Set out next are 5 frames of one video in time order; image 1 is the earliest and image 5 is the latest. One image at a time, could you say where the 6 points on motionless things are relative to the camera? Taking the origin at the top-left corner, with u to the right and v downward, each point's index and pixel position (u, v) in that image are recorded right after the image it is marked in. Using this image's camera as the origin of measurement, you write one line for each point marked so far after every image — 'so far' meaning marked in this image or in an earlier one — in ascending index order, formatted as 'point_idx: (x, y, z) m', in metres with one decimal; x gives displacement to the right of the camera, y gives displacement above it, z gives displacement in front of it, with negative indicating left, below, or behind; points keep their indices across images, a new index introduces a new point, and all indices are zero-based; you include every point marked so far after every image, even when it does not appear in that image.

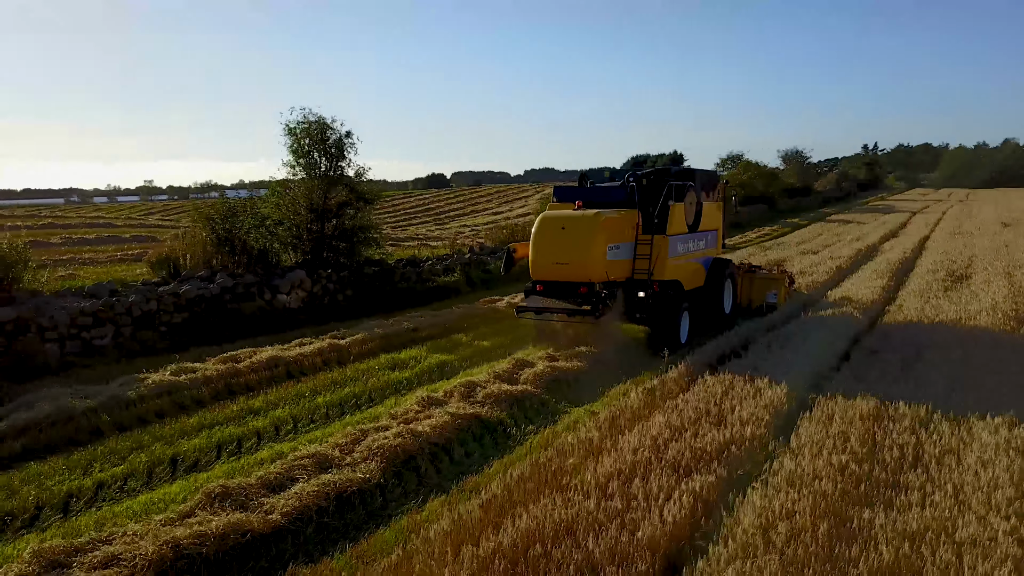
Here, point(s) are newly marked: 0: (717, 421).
0: (+1.4, -0.9, +5.5) m
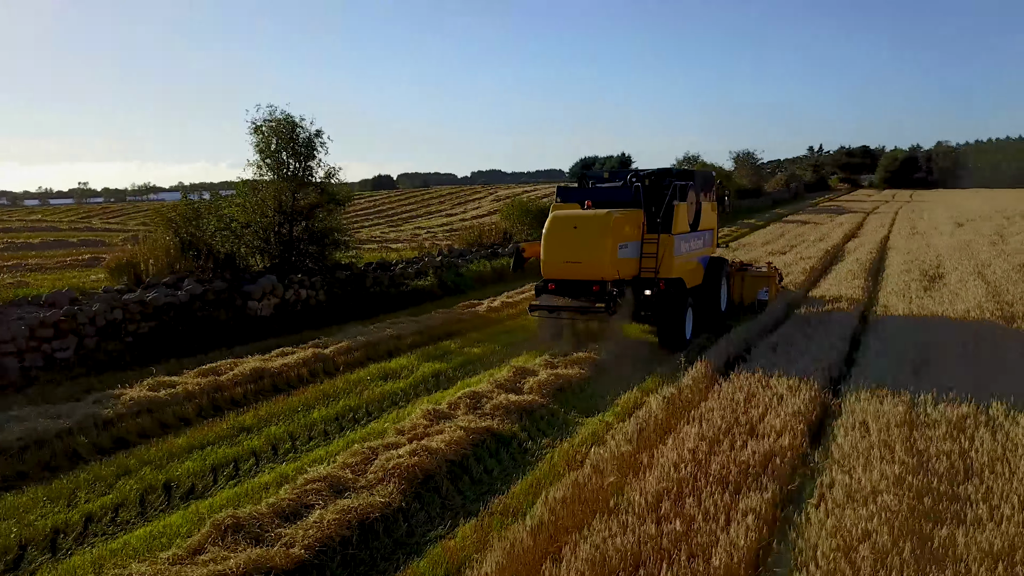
0: (+1.5, -0.9, +5.2) m
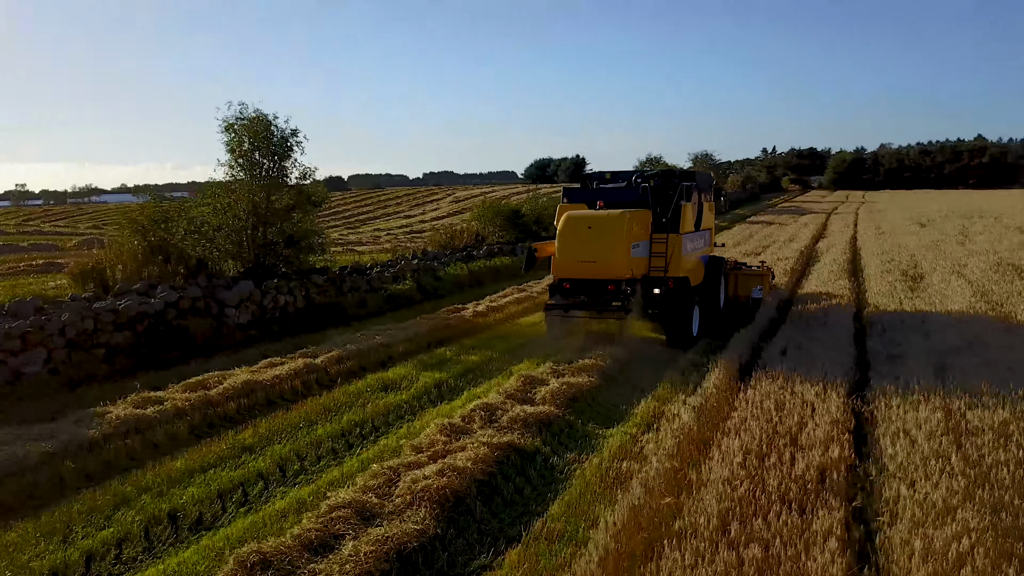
0: (+1.7, -0.9, +5.0) m
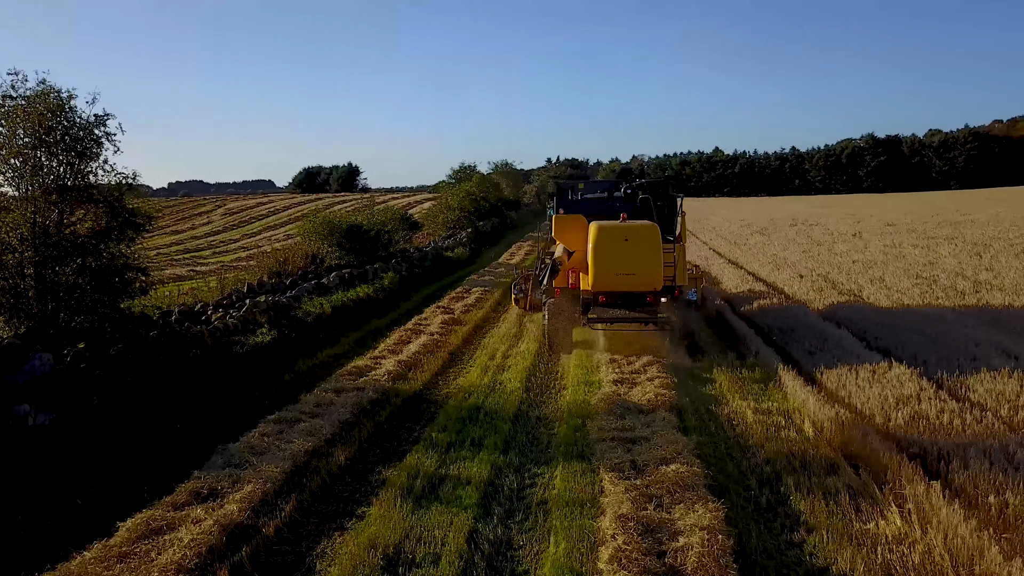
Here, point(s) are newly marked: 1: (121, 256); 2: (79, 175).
0: (+2.8, -1.3, +2.7) m
1: (-3.9, +0.3, +8.2) m
2: (-4.2, +1.1, +7.9) m
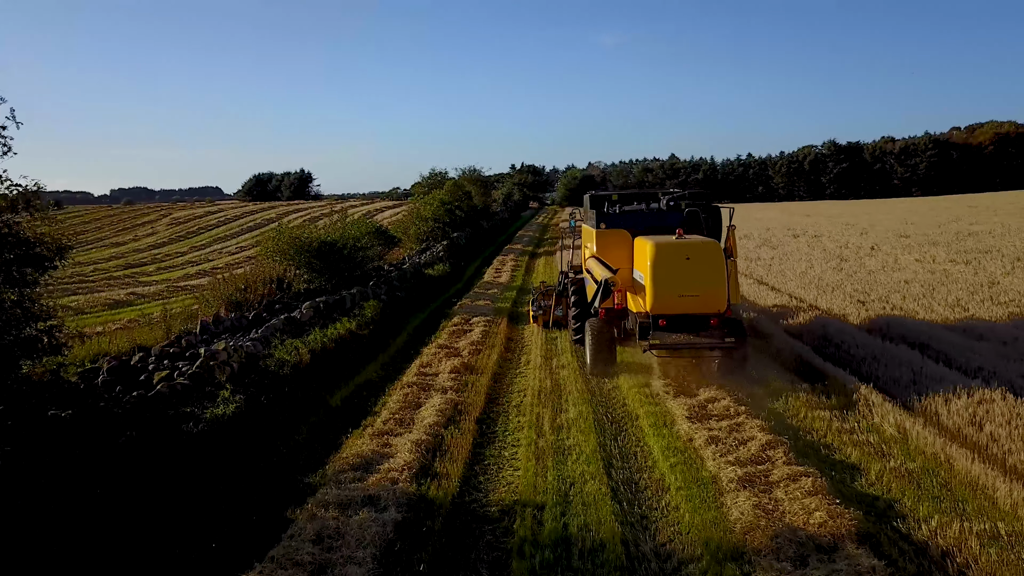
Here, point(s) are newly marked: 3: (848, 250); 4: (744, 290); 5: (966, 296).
0: (+3.6, -1.6, +0.5) m
1: (-3.4, -0.1, +5.7) m
2: (-3.7, +0.6, +5.3) m
3: (+8.2, +1.0, +19.8) m
4: (+4.1, 0.0, +14.6) m
5: (+6.9, -0.1, +12.4) m
